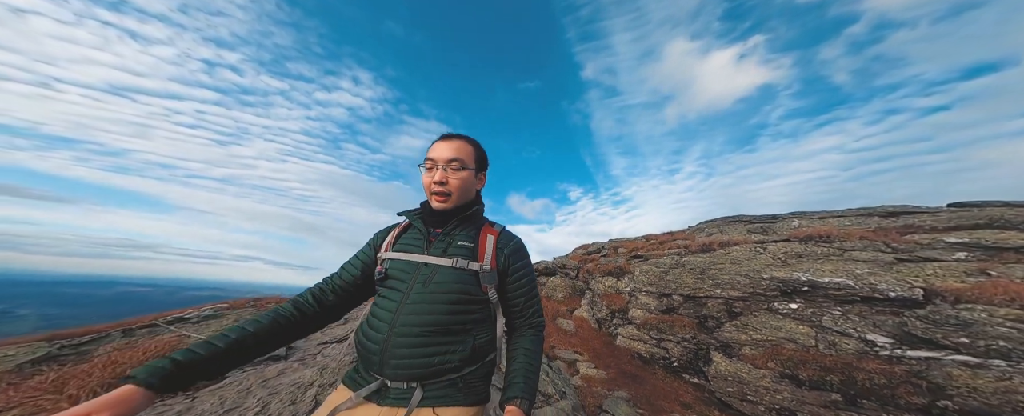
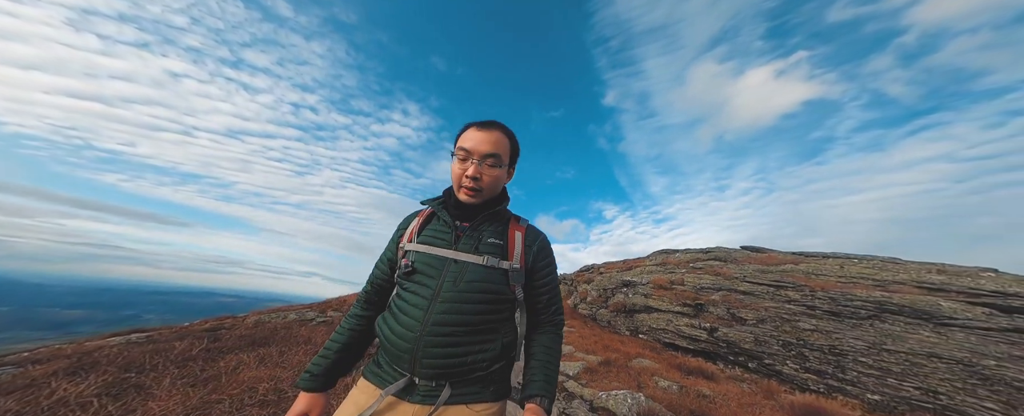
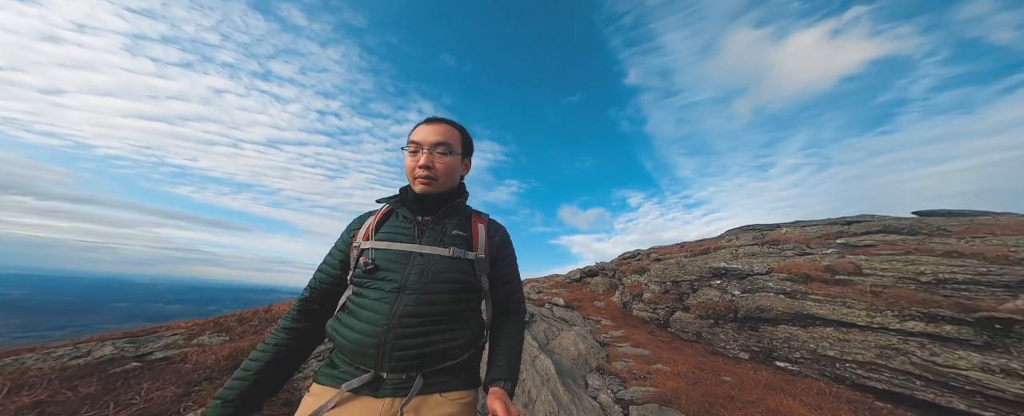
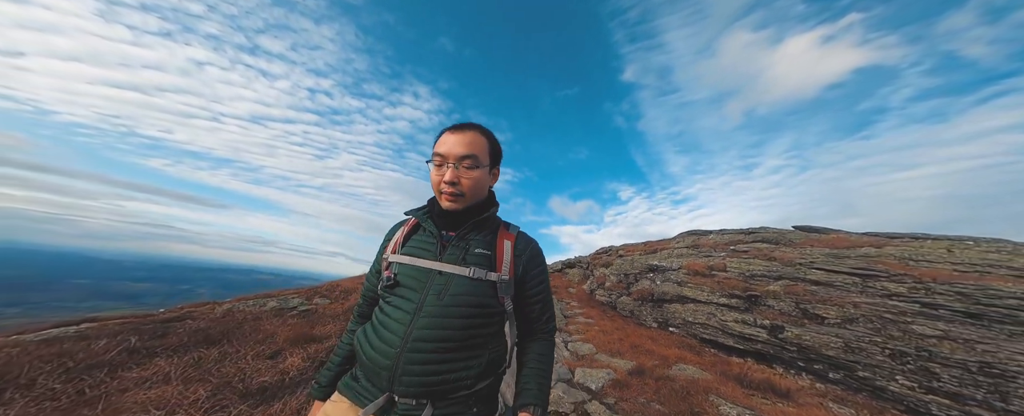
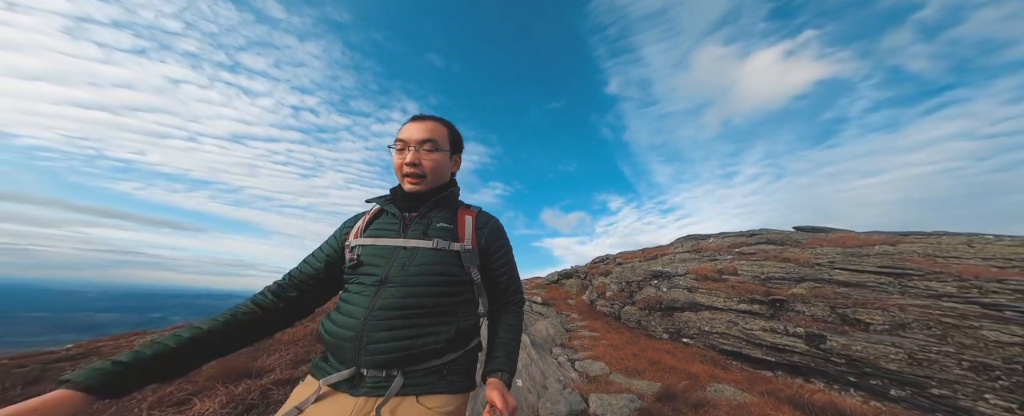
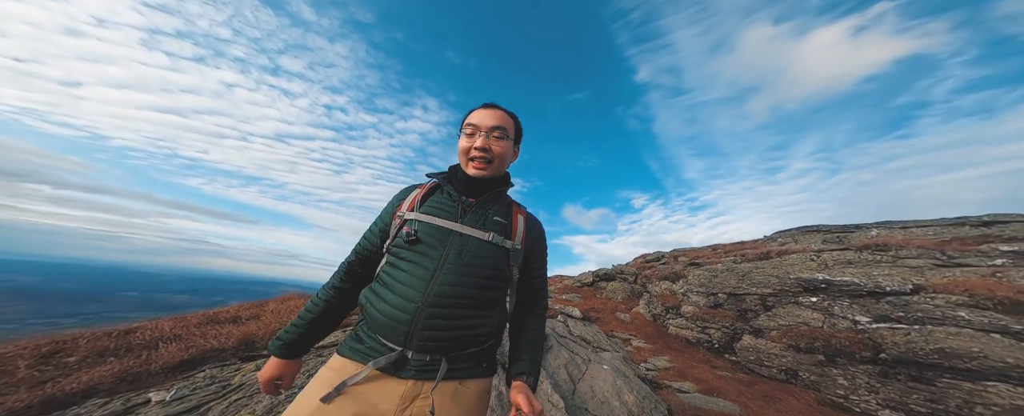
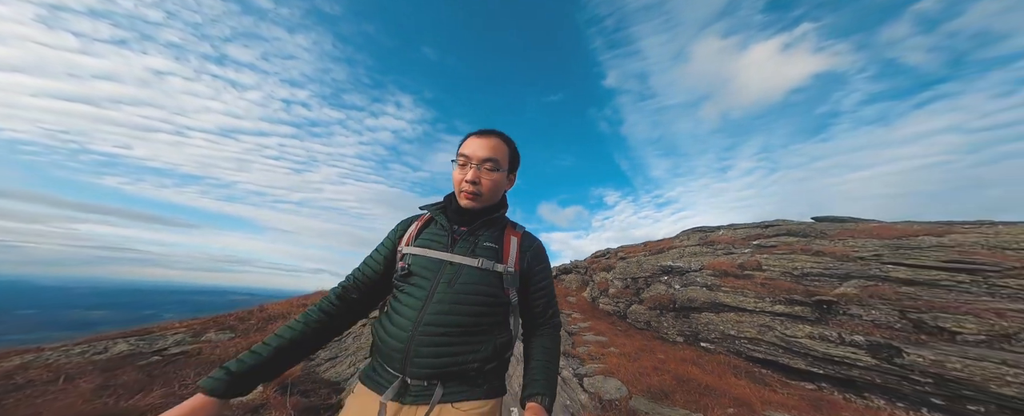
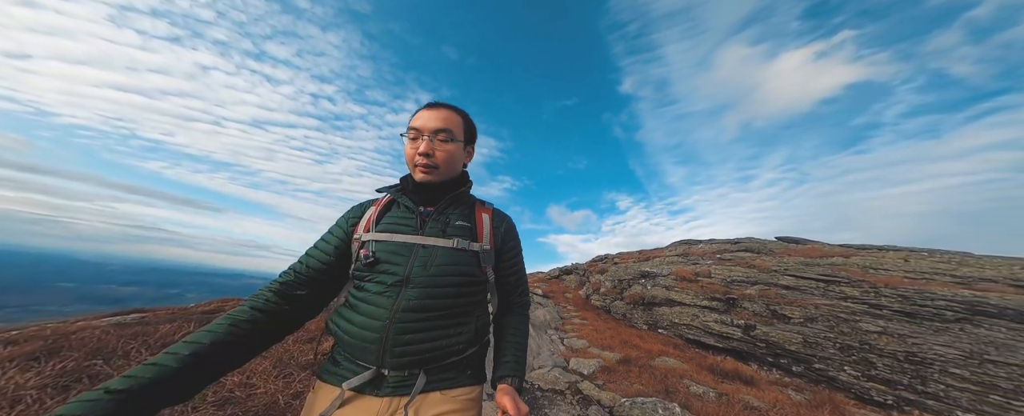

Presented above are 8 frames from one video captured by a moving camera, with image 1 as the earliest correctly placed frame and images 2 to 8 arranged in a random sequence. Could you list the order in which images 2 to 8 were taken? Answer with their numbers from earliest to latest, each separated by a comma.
6, 3, 7, 5, 4, 8, 2
